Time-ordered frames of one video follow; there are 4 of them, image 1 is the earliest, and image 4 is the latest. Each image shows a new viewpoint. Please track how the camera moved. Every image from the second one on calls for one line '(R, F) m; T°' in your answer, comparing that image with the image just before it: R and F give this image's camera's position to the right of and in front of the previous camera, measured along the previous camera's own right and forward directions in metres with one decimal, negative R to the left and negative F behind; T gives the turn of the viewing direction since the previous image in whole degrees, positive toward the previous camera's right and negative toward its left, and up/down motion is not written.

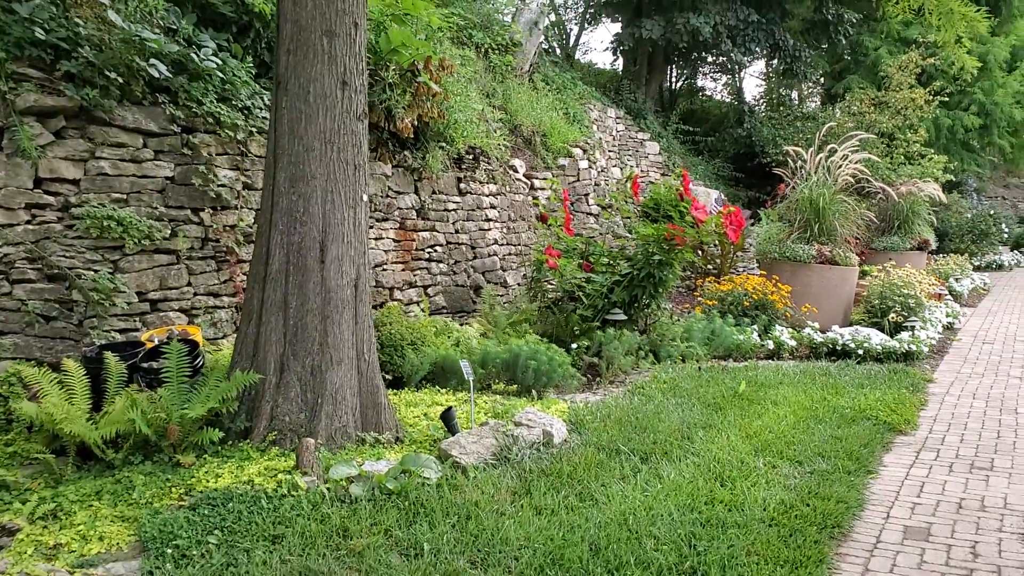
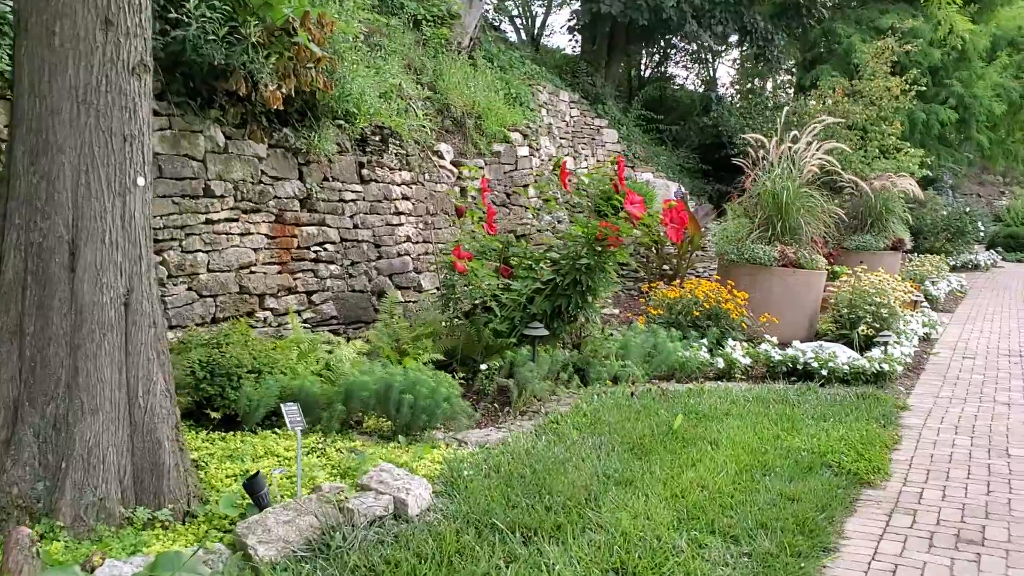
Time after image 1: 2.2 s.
(+0.4, +0.9) m; +1°
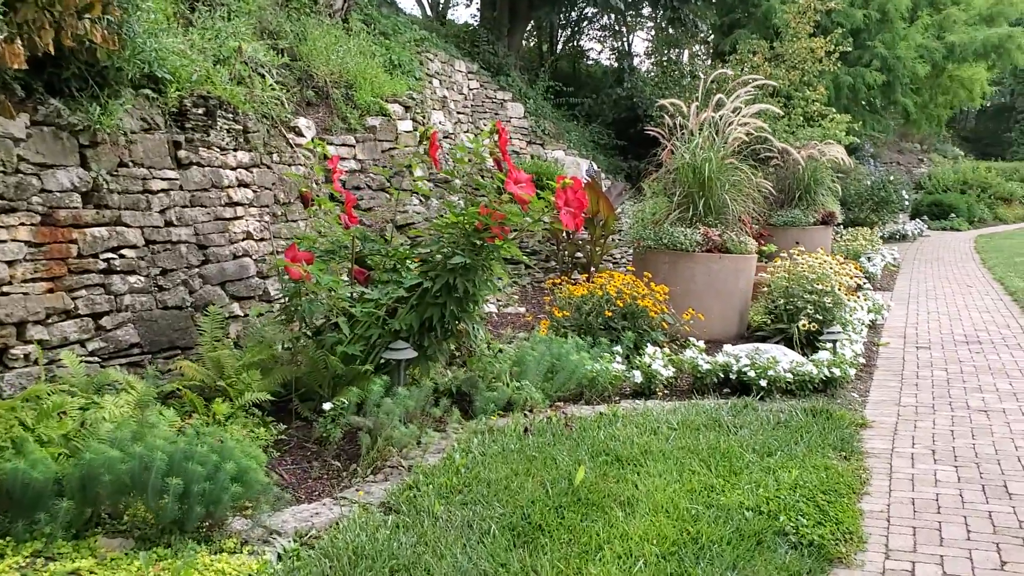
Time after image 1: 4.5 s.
(+0.3, +1.1) m; +4°
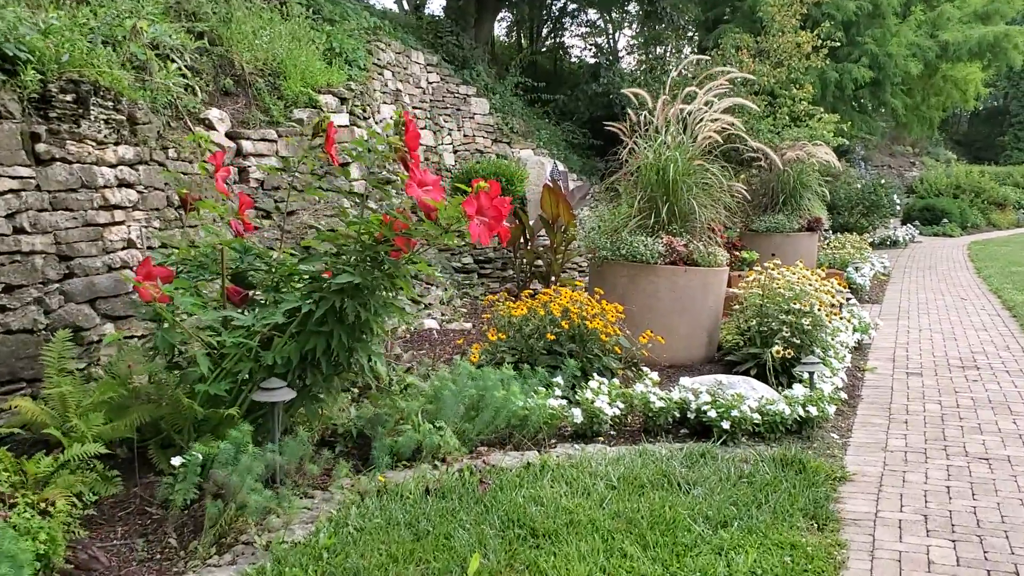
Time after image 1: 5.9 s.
(+0.3, +0.7) m; 0°
